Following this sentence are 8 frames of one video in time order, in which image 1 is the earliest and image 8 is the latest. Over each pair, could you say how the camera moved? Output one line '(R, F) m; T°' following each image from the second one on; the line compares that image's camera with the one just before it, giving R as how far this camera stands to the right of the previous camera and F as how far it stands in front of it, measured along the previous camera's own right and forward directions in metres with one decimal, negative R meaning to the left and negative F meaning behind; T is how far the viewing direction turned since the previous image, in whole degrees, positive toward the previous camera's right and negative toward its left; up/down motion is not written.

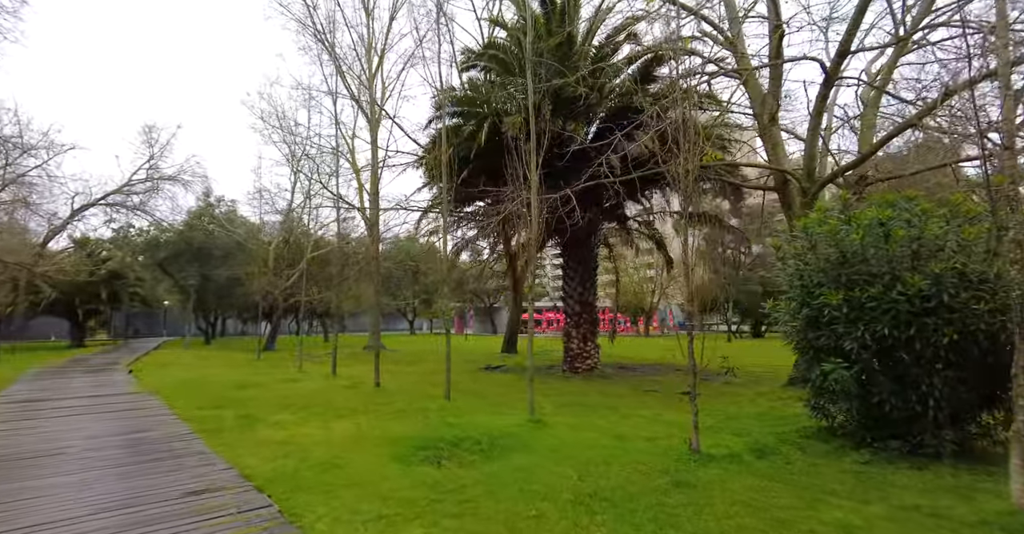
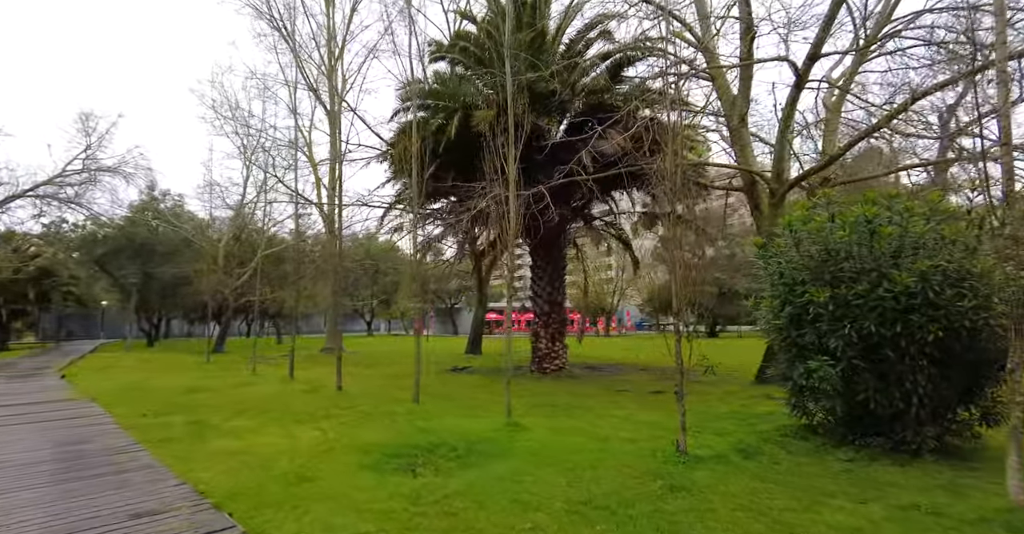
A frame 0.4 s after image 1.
(-0.3, +0.4) m; +4°
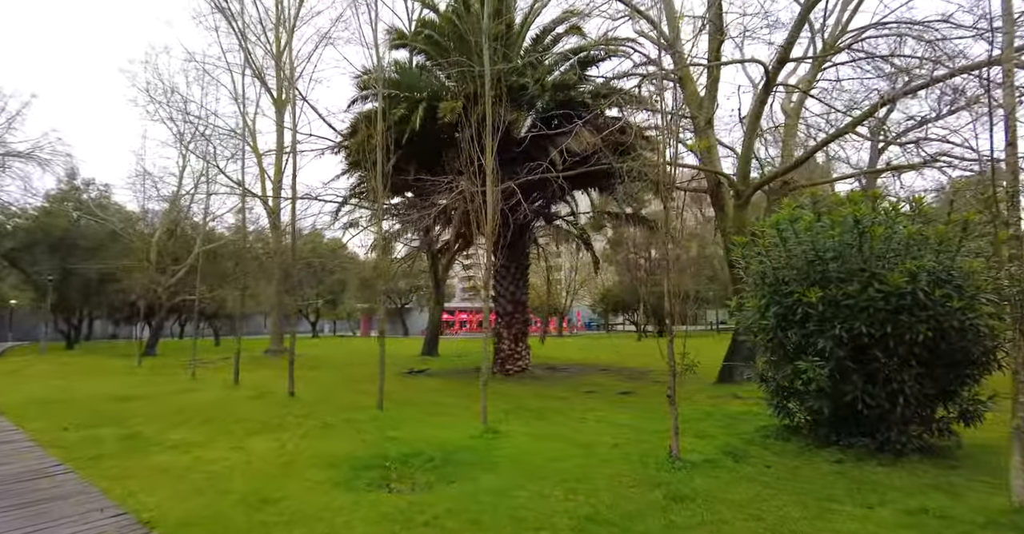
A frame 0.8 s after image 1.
(-0.5, +0.4) m; +6°
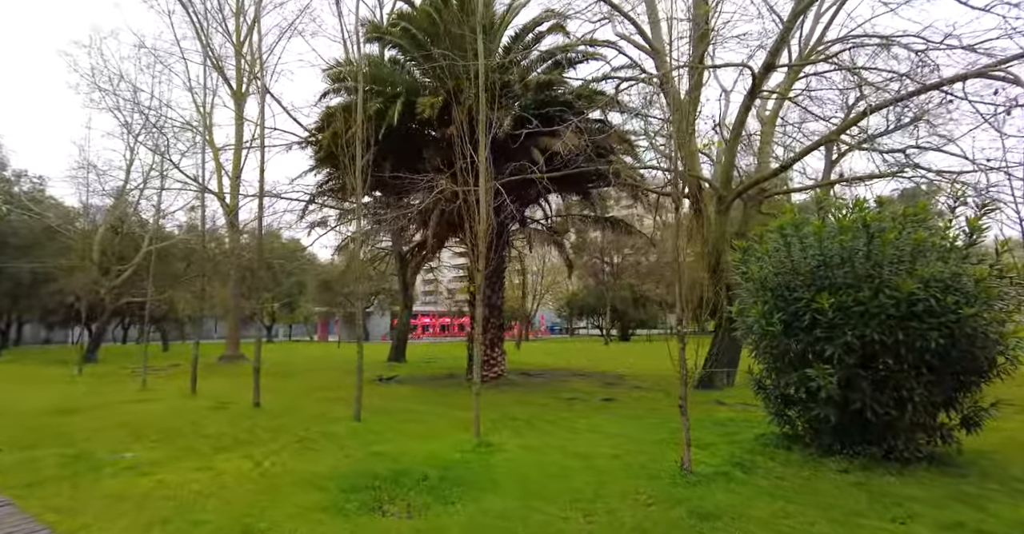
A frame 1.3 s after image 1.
(-0.6, +0.4) m; +4°
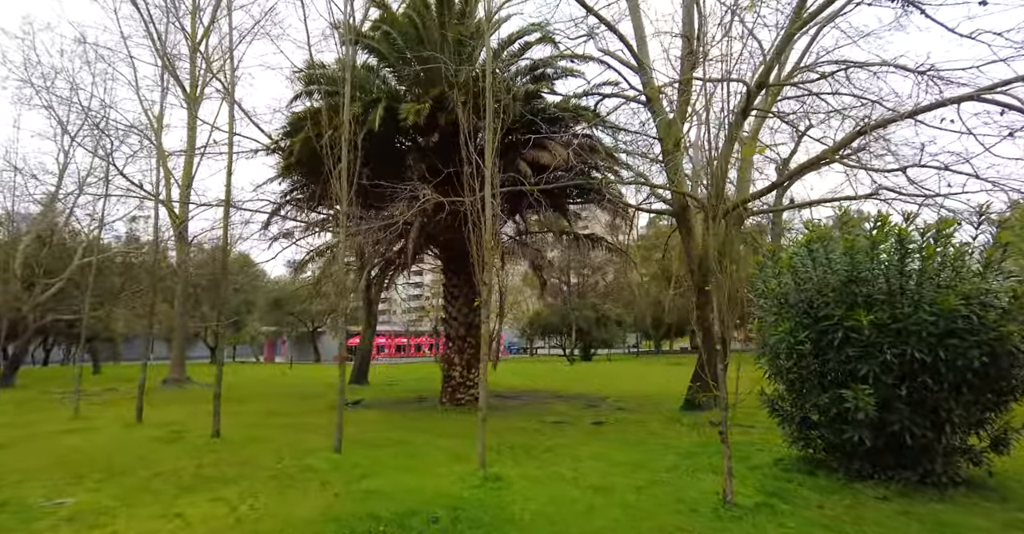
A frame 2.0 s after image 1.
(-0.8, +0.7) m; +5°
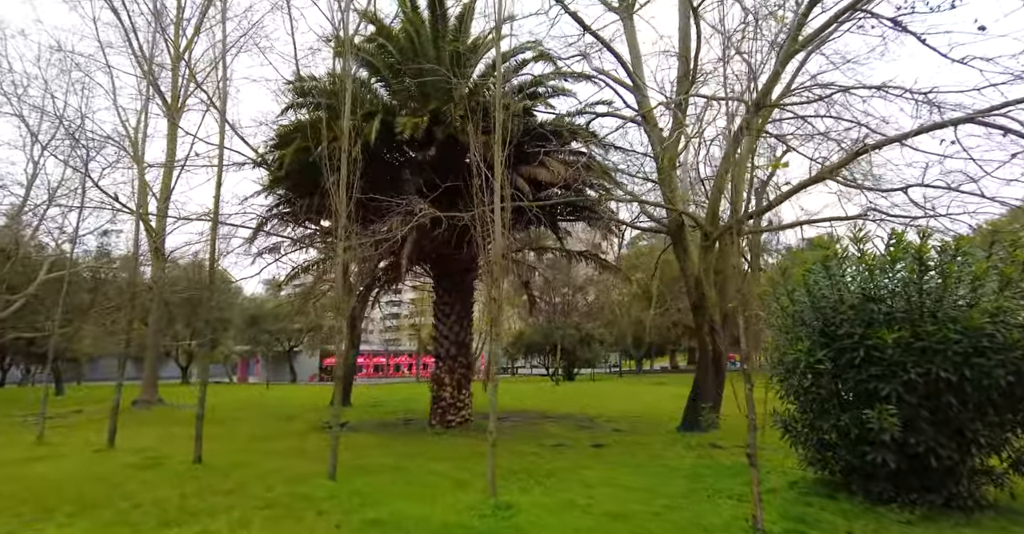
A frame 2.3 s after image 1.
(-0.4, +0.3) m; +2°
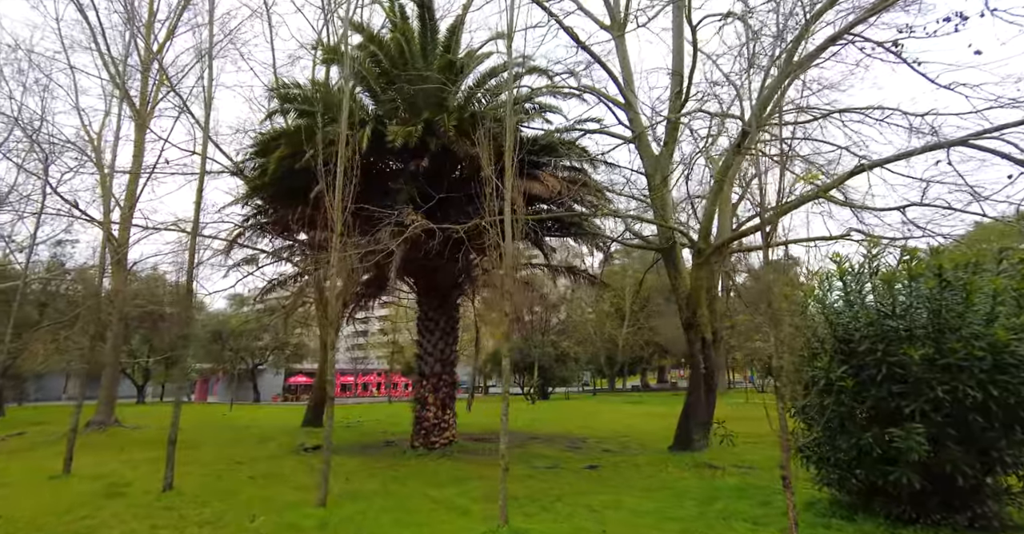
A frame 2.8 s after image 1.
(-0.5, +0.4) m; +3°
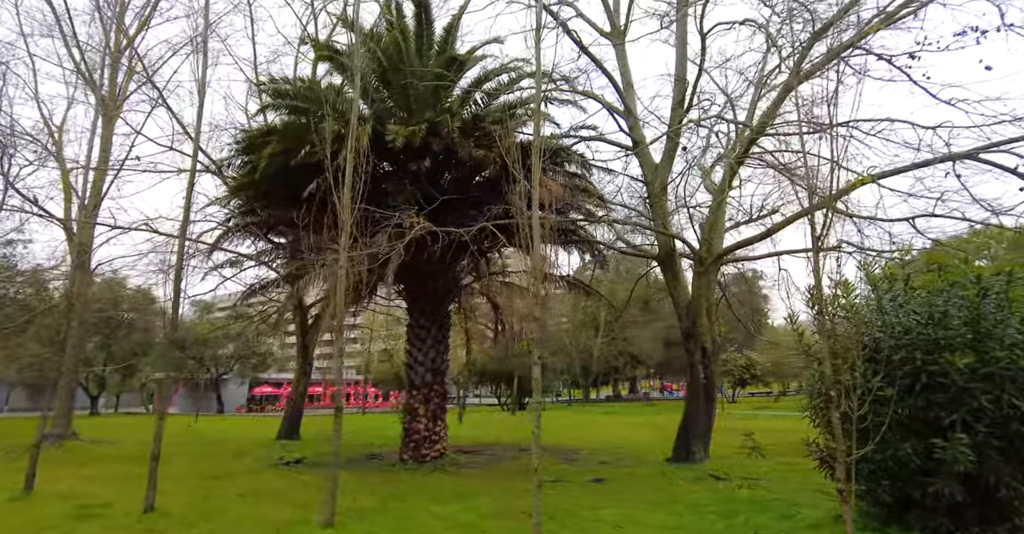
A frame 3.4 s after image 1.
(-0.7, +0.4) m; +4°
